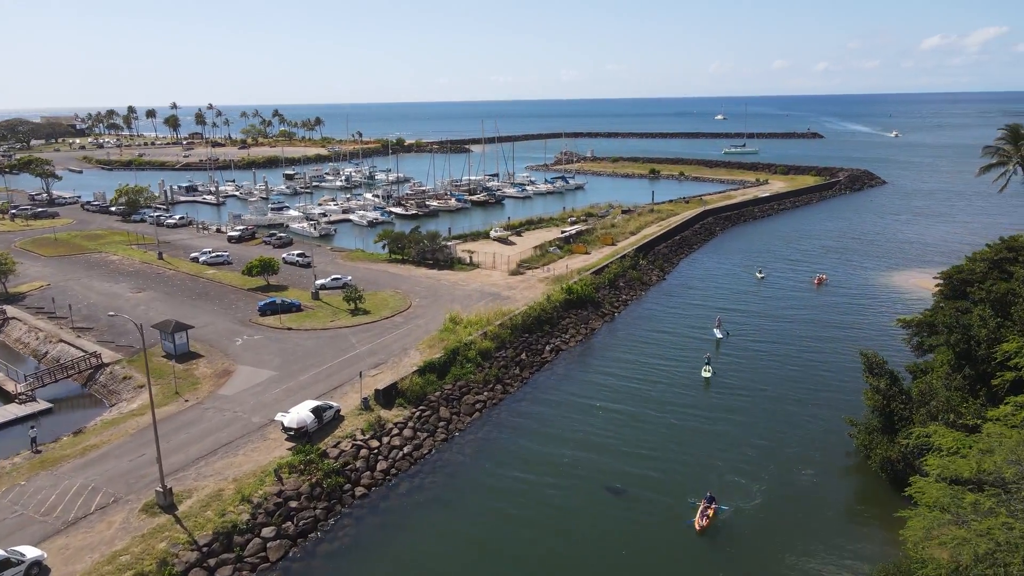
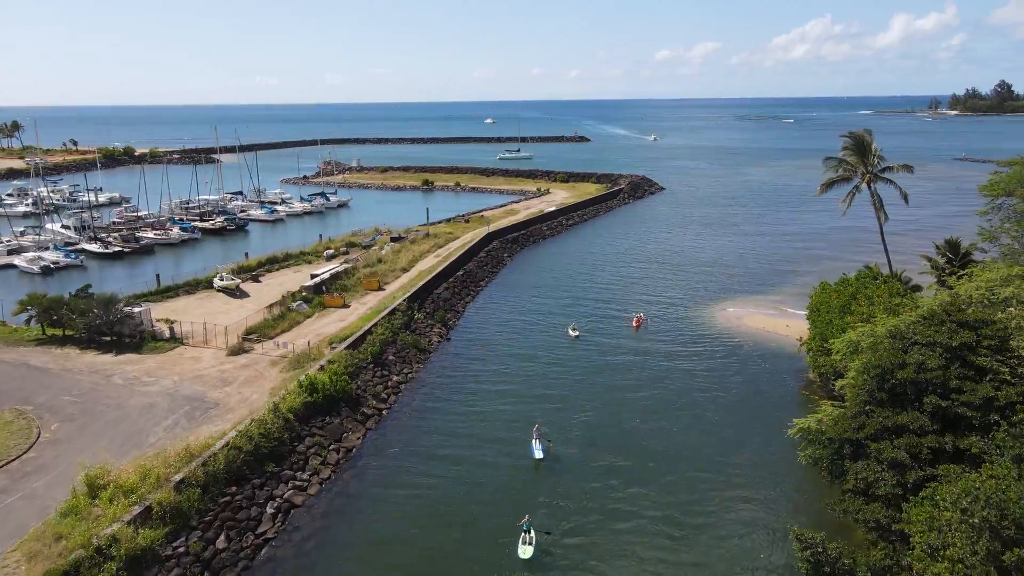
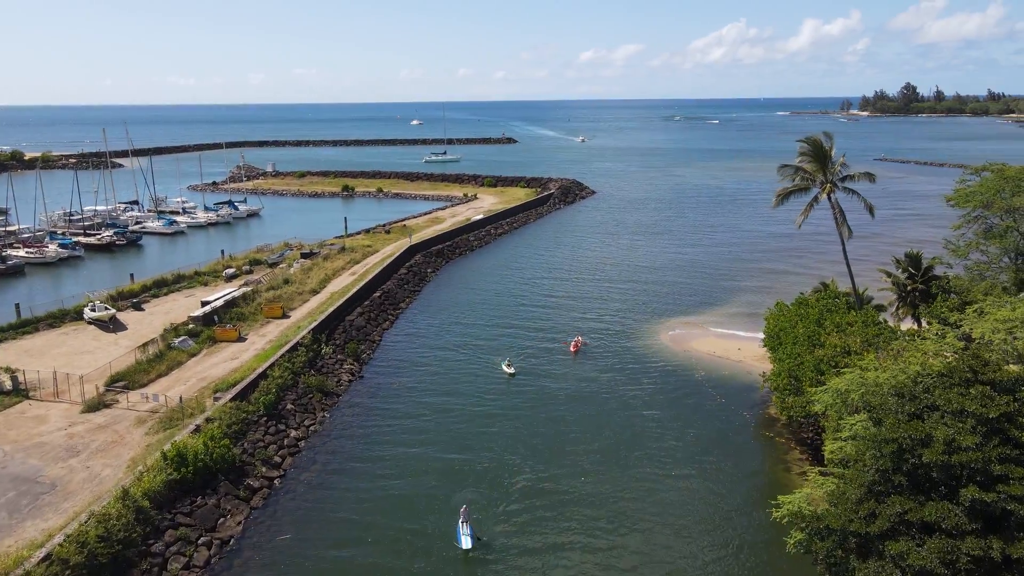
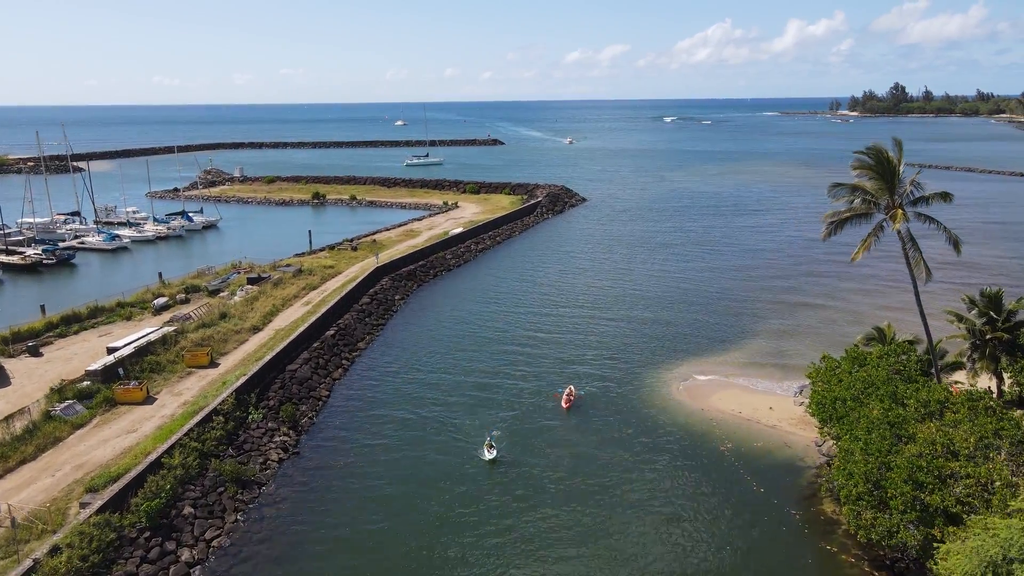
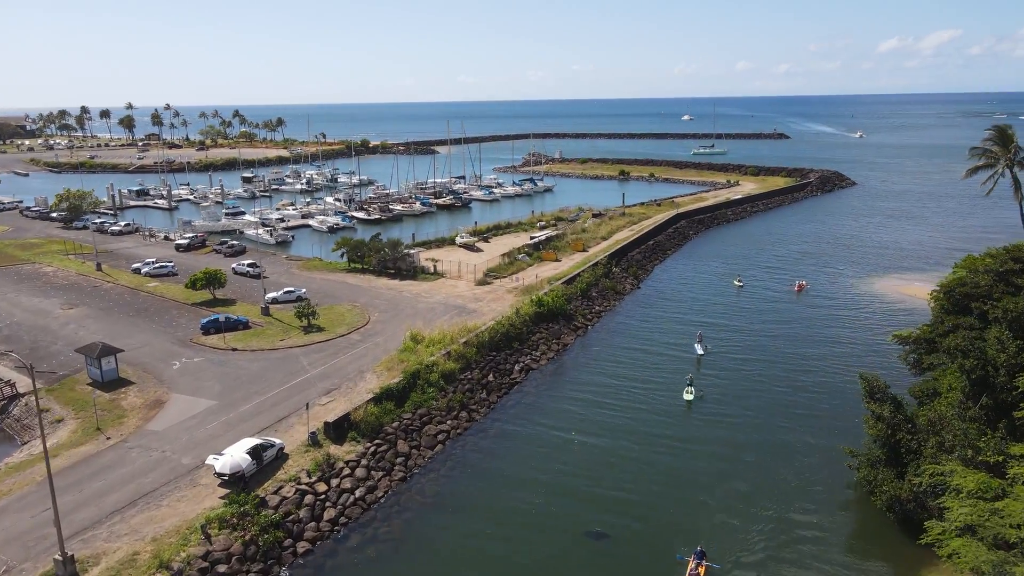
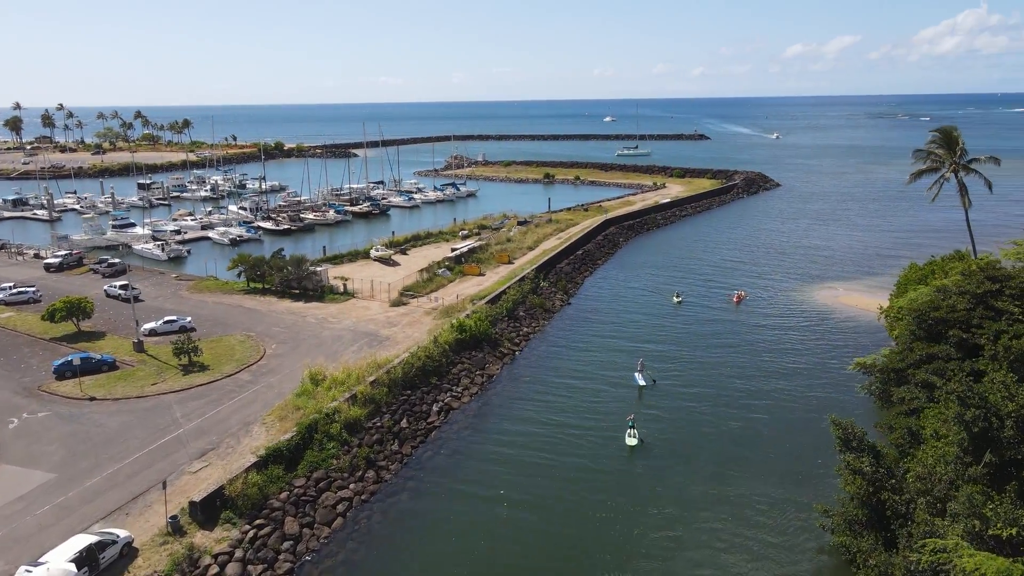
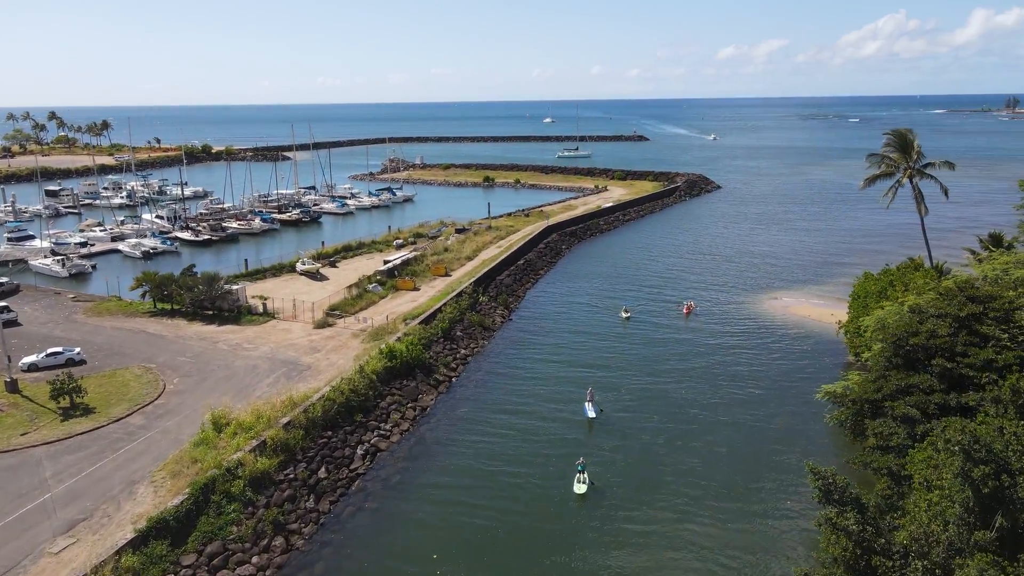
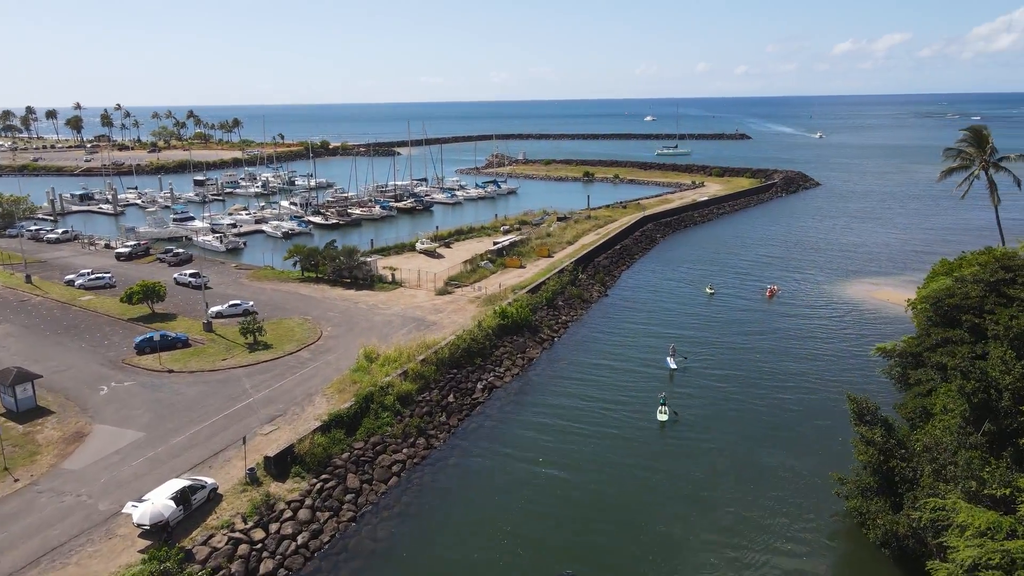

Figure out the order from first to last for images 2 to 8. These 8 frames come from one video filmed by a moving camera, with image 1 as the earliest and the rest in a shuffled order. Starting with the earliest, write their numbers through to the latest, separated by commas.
5, 8, 6, 7, 2, 3, 4
